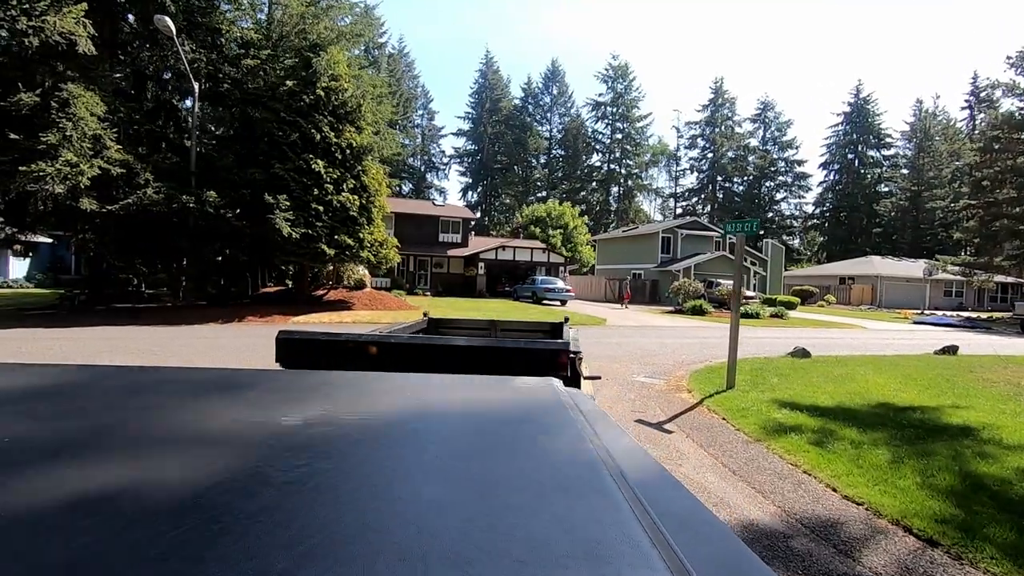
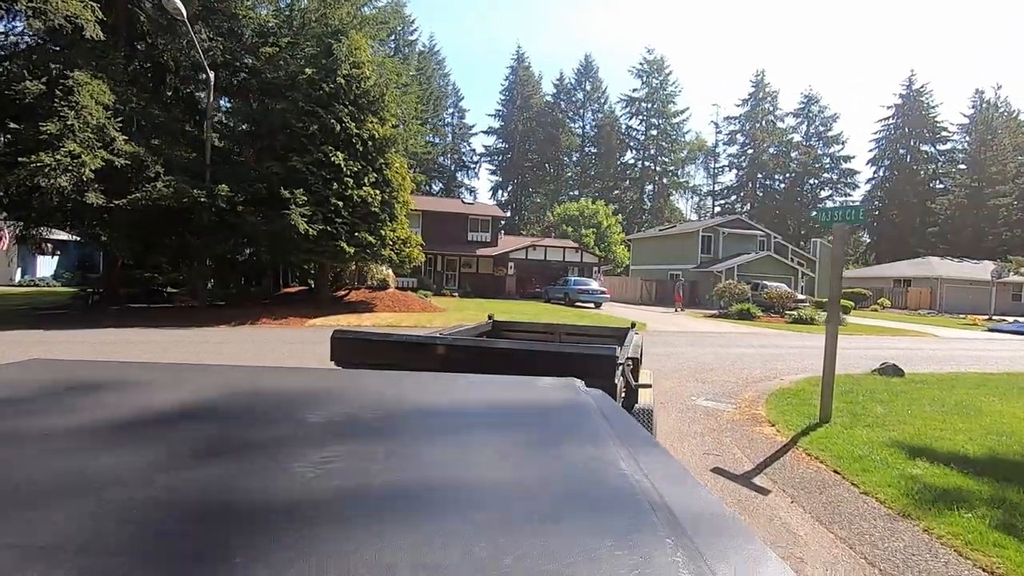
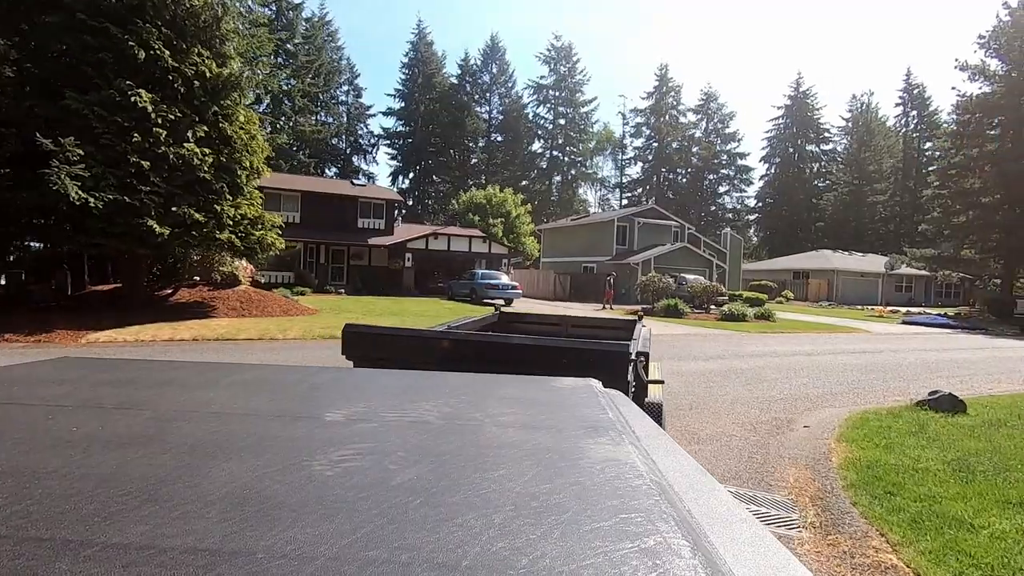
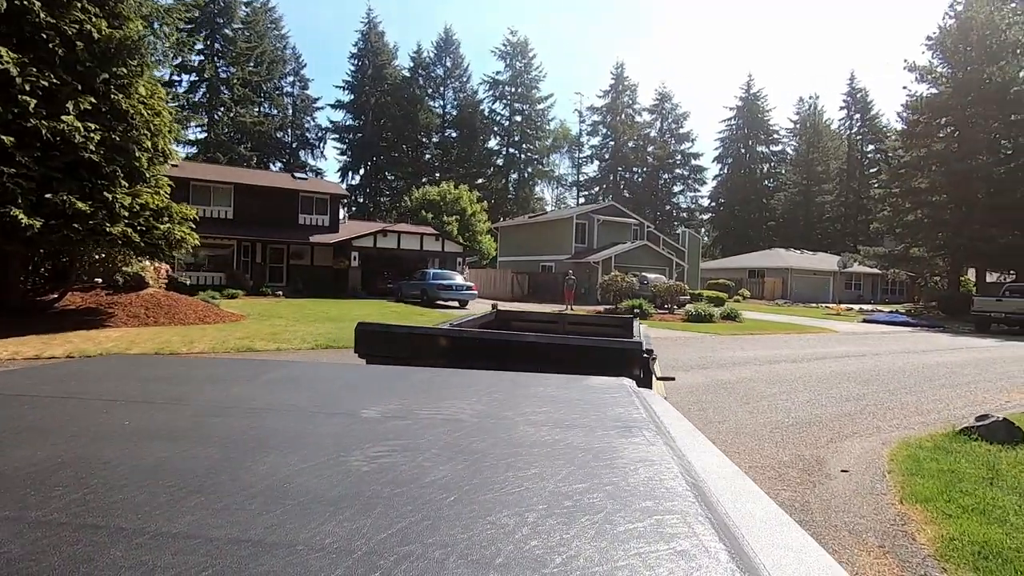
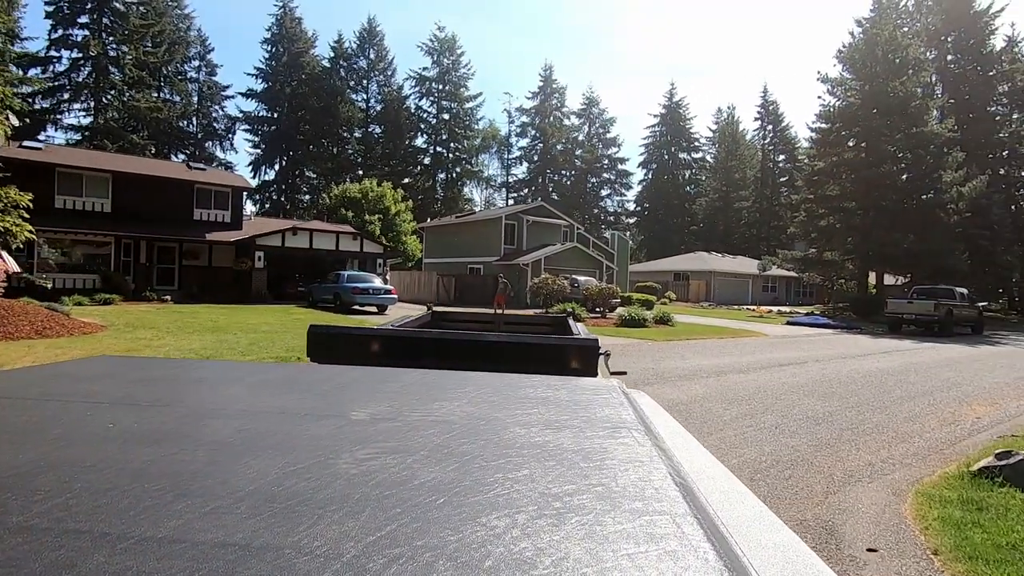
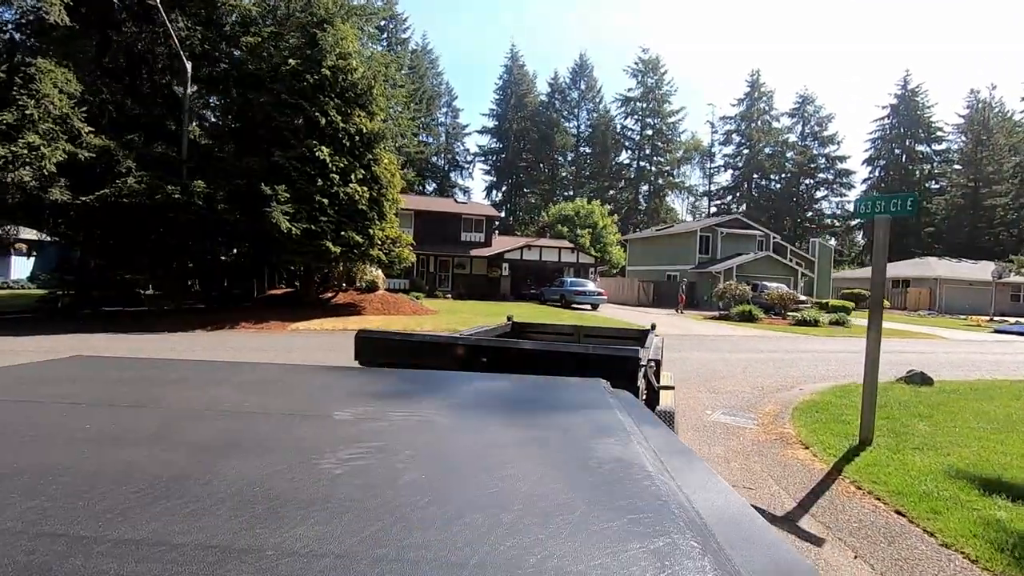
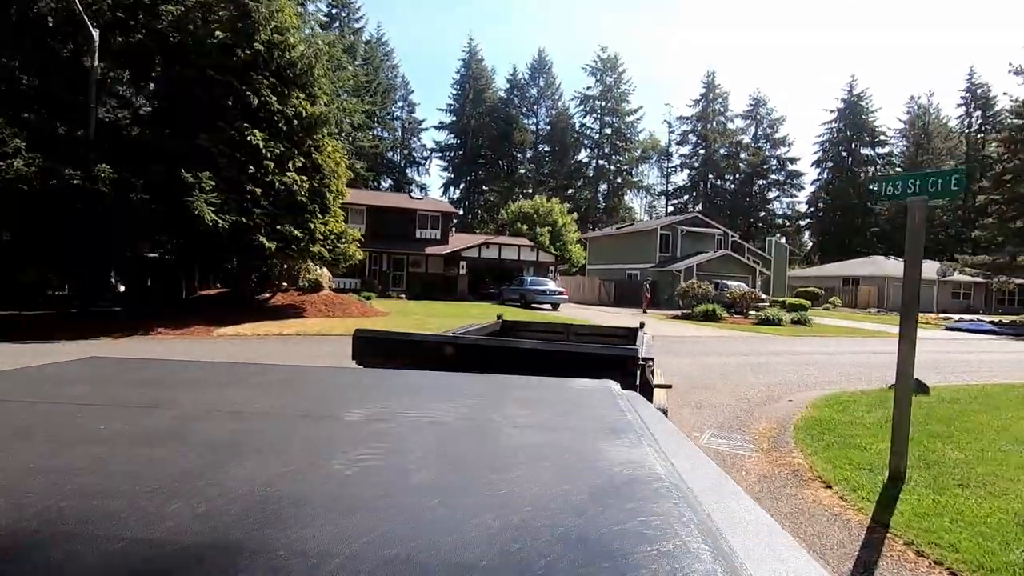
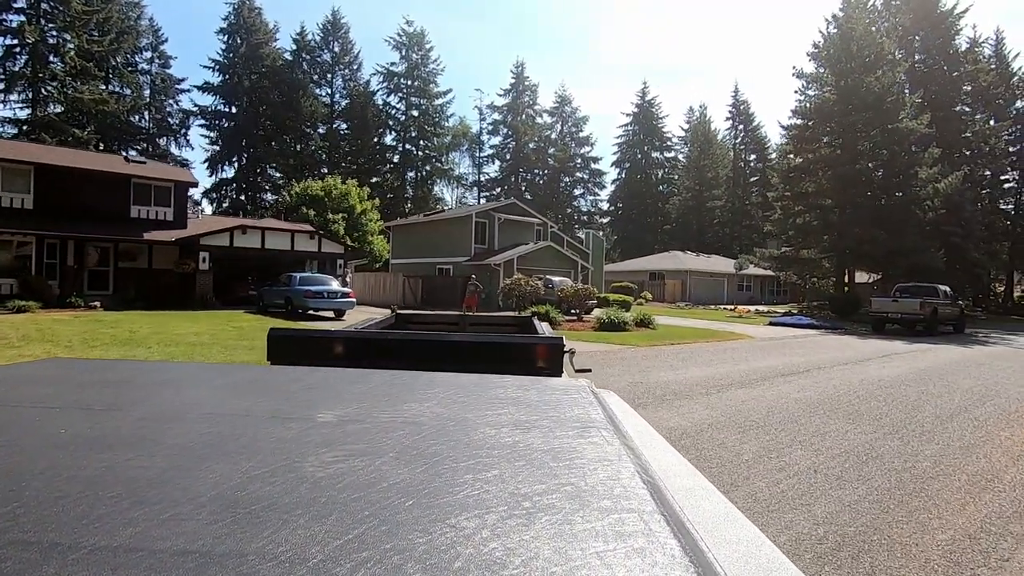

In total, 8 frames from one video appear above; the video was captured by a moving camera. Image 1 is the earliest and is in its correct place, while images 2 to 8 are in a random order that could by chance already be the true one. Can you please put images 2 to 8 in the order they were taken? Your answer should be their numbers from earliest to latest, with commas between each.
2, 6, 7, 3, 4, 5, 8
